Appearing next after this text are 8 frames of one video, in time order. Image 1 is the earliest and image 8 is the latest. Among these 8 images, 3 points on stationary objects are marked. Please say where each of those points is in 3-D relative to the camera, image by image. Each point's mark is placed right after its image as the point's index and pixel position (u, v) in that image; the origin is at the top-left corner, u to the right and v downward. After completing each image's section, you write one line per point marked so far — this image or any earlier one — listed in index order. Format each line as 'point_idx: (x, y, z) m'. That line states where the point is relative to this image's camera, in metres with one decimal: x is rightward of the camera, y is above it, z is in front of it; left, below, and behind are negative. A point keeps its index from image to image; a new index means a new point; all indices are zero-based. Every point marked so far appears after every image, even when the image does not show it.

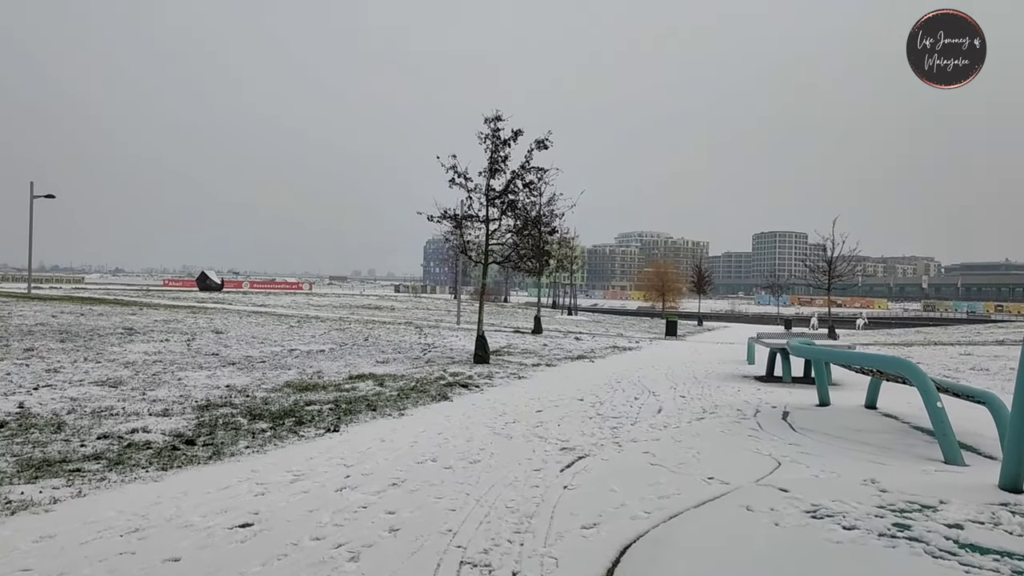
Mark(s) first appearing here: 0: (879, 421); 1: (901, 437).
0: (+3.4, -1.3, +8.5) m
1: (+3.2, -1.2, +7.4) m
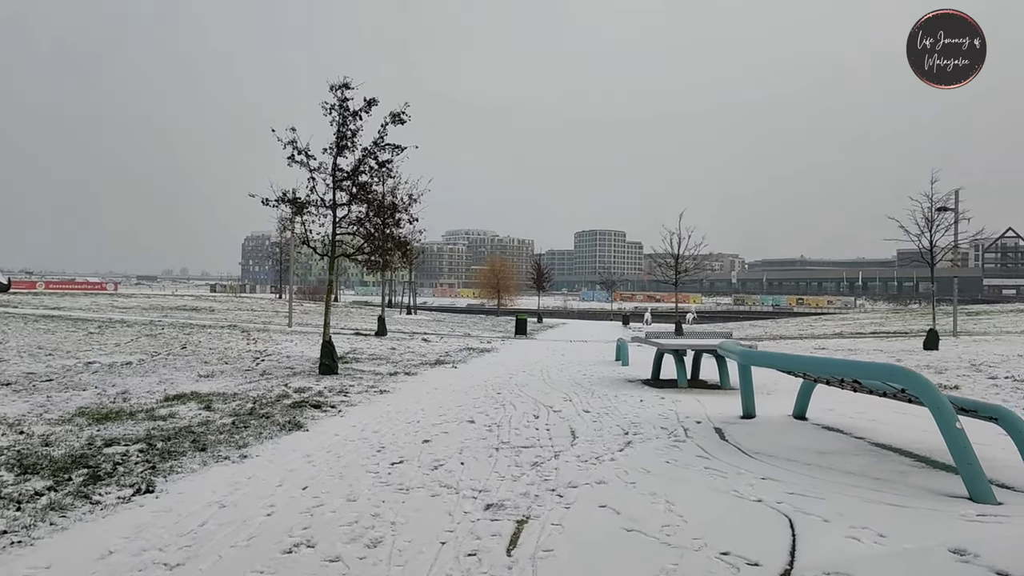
0: (+2.5, -1.2, +7.2) m
1: (+2.5, -1.2, +6.1) m
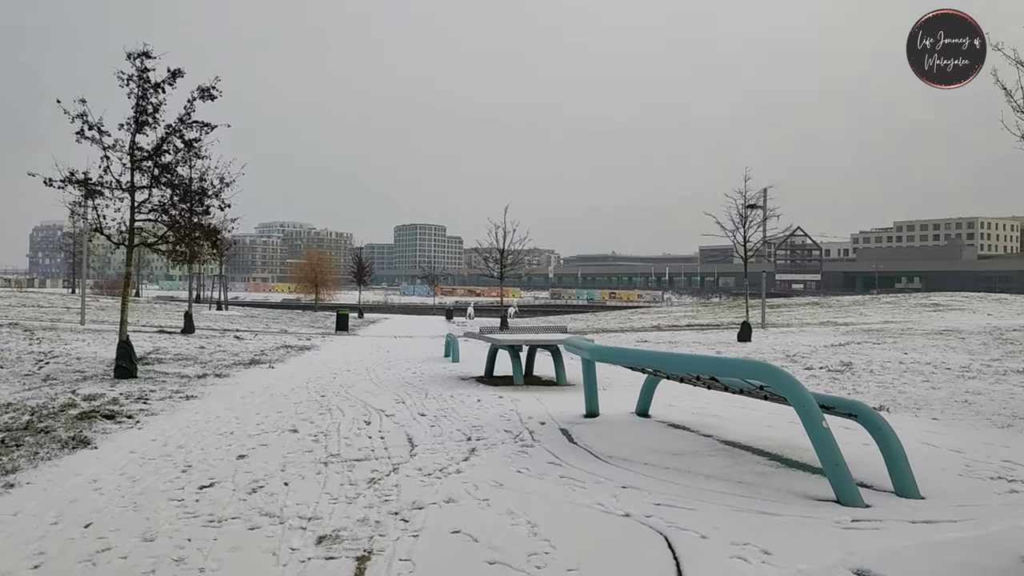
0: (+1.3, -1.1, +6.9) m
1: (+1.5, -1.1, +5.8) m
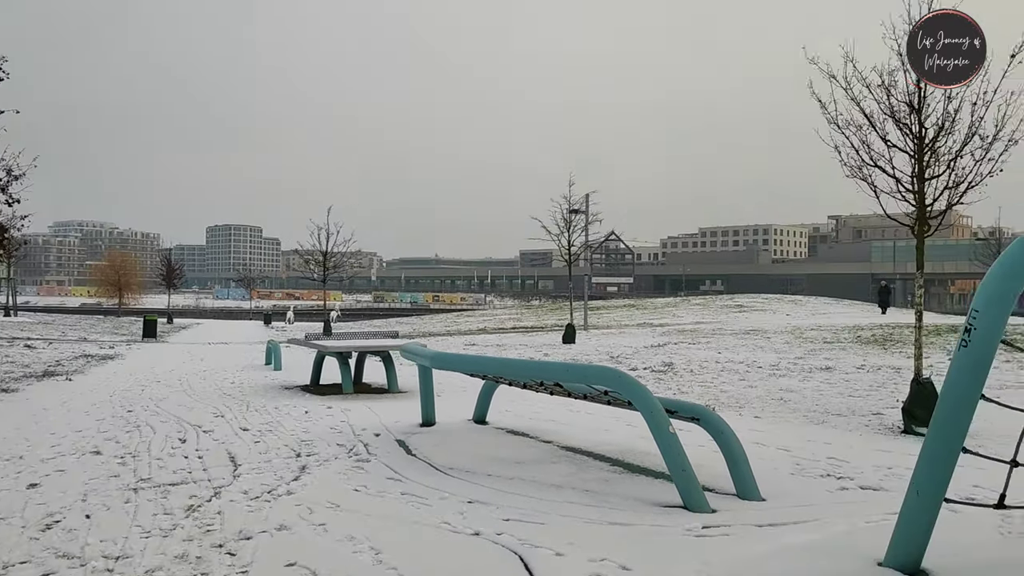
0: (0.0, -1.2, +6.7) m
1: (+0.5, -1.1, +5.7) m
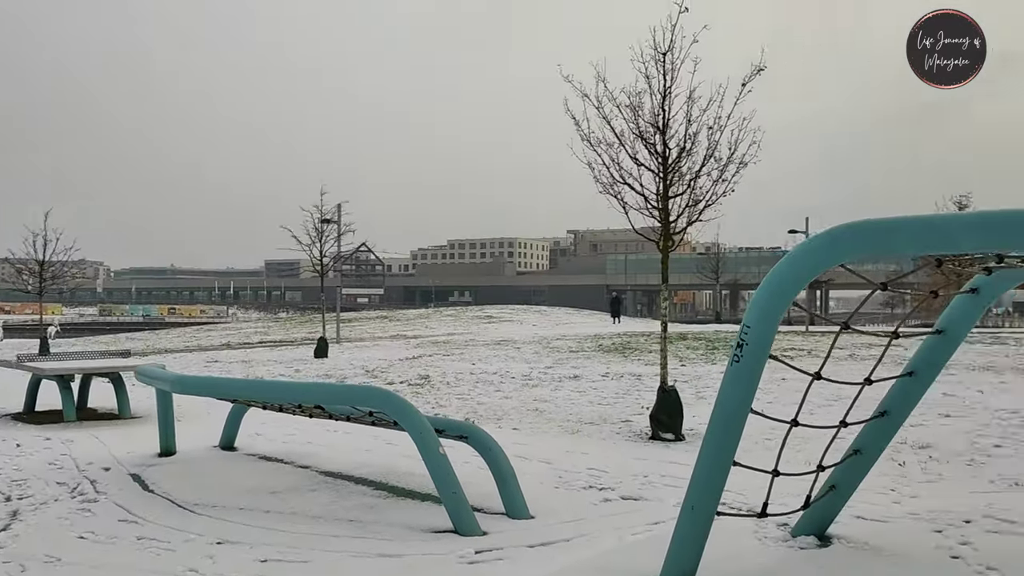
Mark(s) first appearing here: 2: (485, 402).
0: (-1.7, -1.3, +6.2) m
1: (-1.0, -1.2, +5.4) m
2: (-0.3, -1.4, +11.0) m
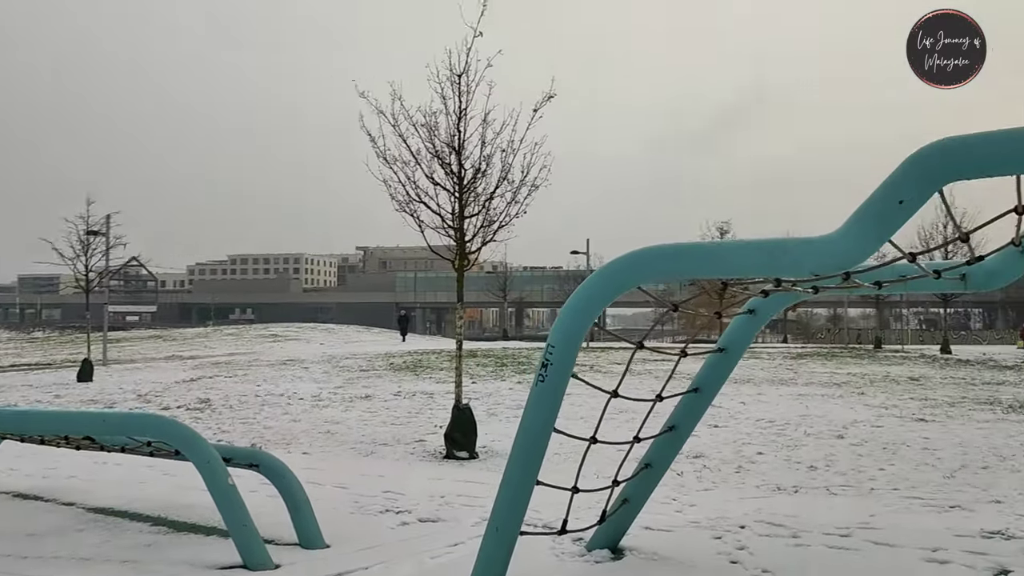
0: (-3.0, -1.4, +5.6) m
1: (-2.1, -1.3, +4.9) m
2: (-2.8, -1.6, +10.6) m
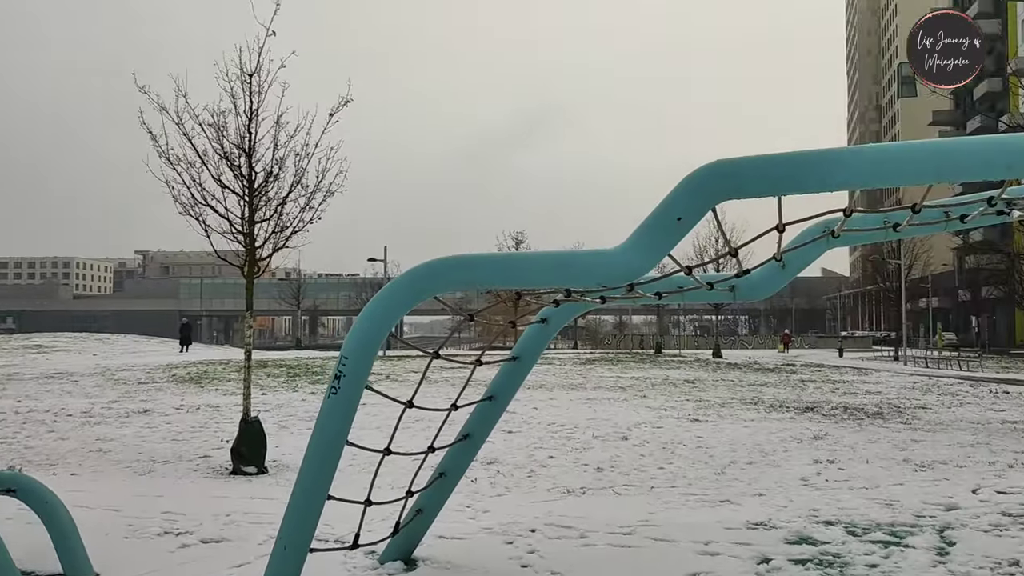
0: (-4.2, -1.4, +4.7) m
1: (-3.2, -1.4, +4.3) m
2: (-5.1, -1.7, +9.6) m
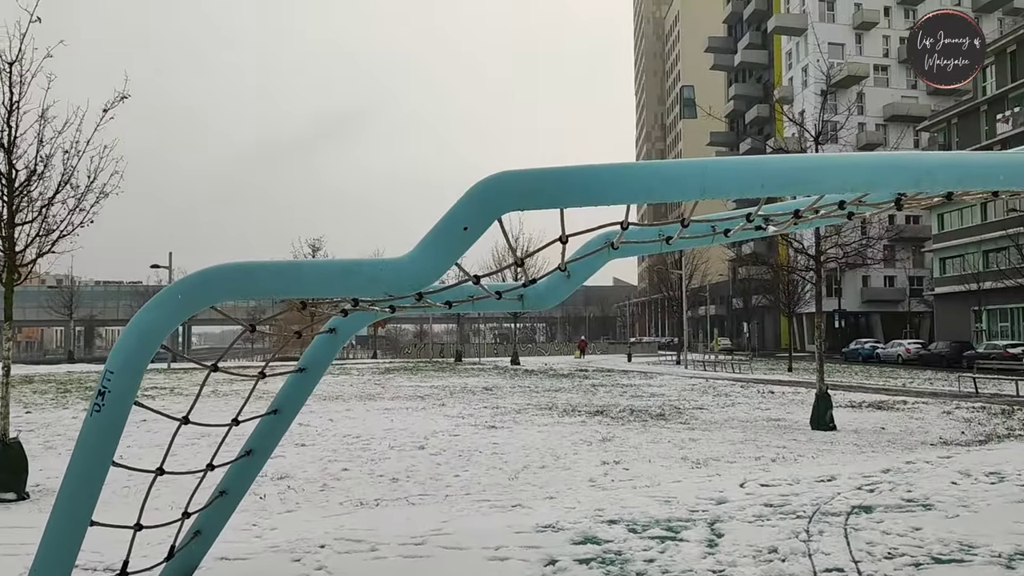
0: (-5.1, -1.4, +3.7) m
1: (-4.1, -1.4, +3.5) m
2: (-7.1, -1.7, +8.3) m
